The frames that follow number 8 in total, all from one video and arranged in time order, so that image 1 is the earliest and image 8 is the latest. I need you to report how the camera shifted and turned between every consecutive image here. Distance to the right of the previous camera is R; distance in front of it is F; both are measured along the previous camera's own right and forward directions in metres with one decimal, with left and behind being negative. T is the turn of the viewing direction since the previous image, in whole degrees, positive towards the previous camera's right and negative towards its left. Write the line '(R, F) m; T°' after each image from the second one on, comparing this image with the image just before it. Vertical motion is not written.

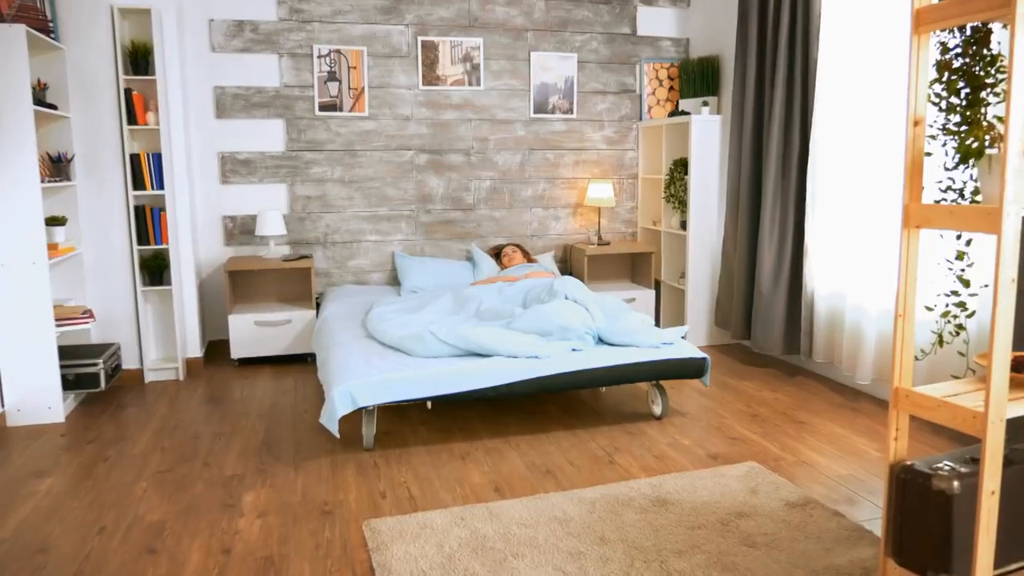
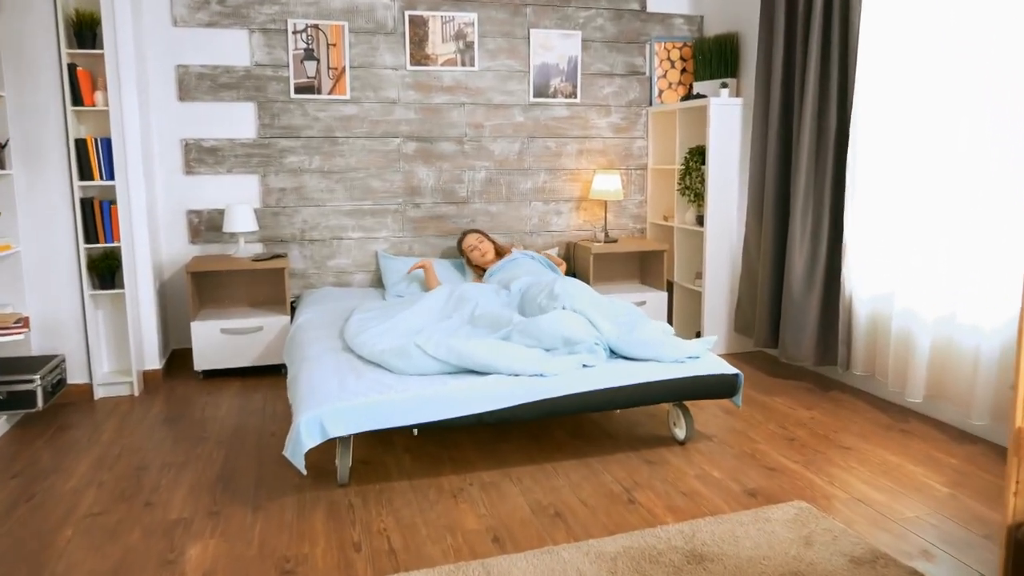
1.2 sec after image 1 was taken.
(0.0, +0.5) m; 0°
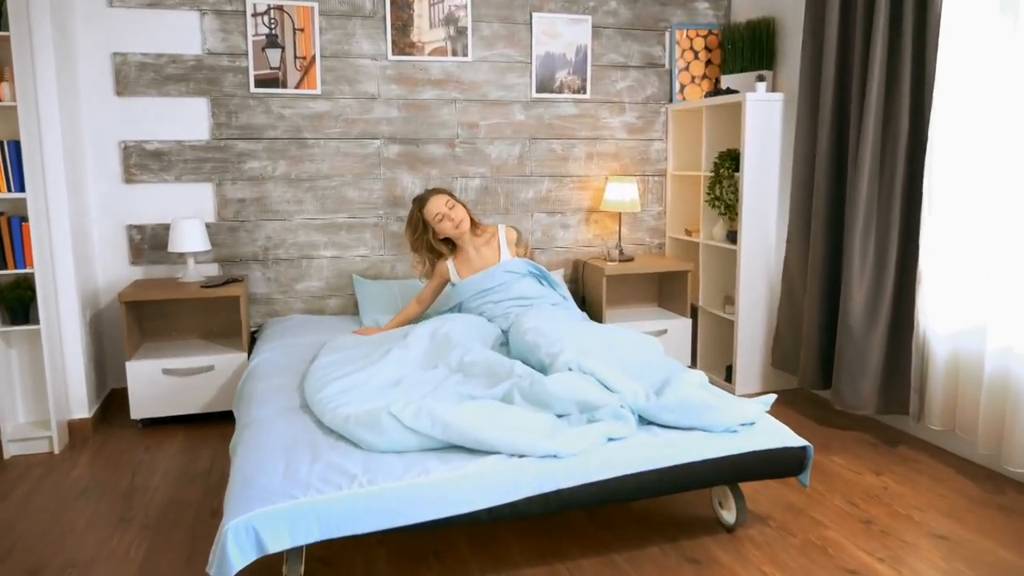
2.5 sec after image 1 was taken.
(0.0, +0.7) m; 0°
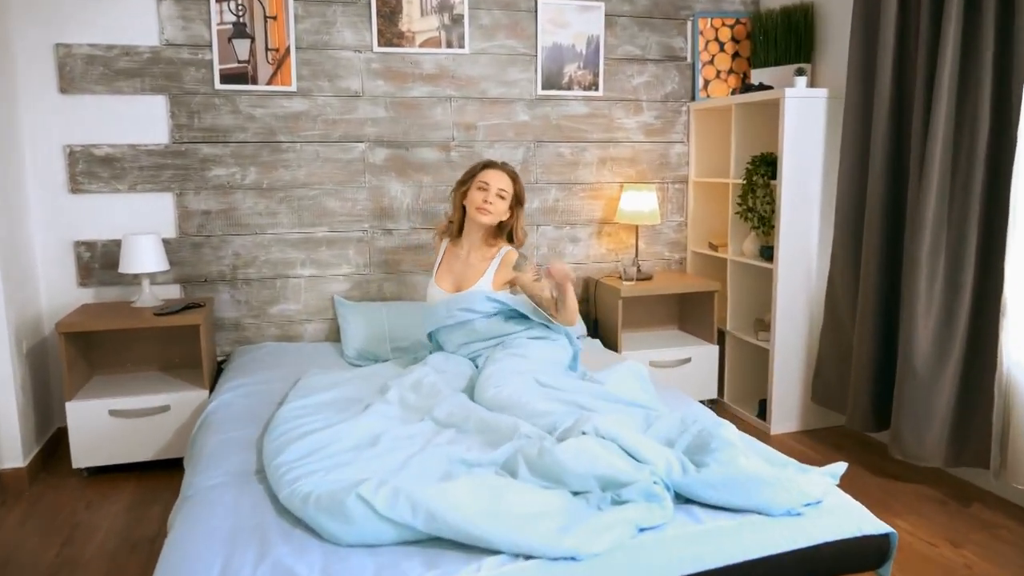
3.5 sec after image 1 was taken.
(0.0, +0.5) m; 0°
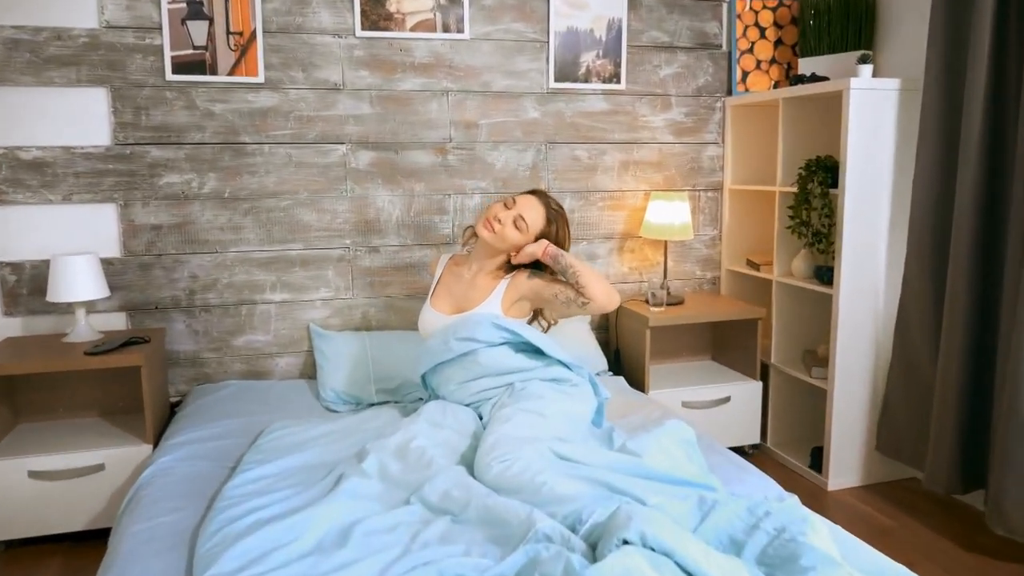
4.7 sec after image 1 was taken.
(0.0, +0.5) m; 0°
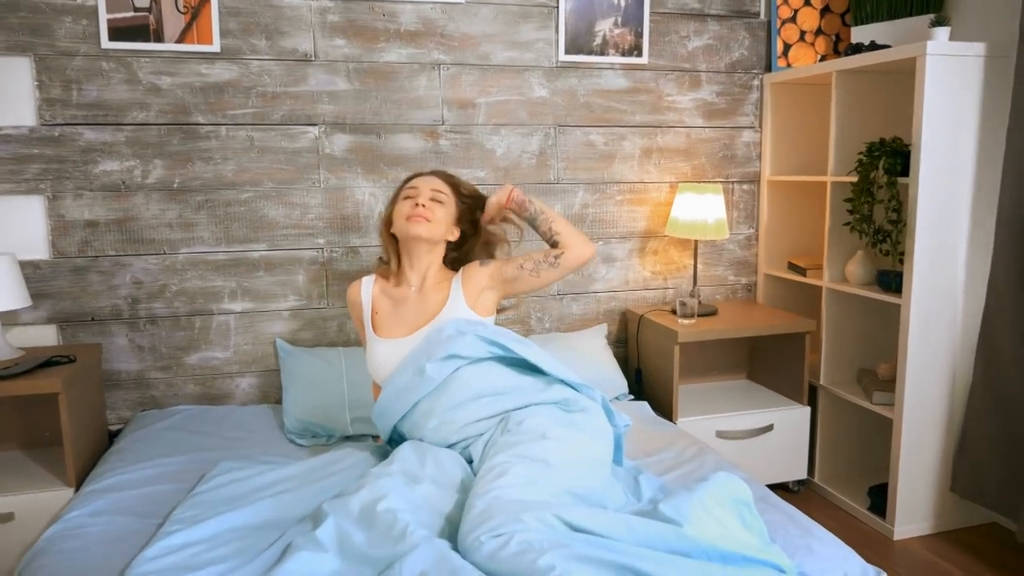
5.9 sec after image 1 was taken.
(0.0, +0.4) m; -1°
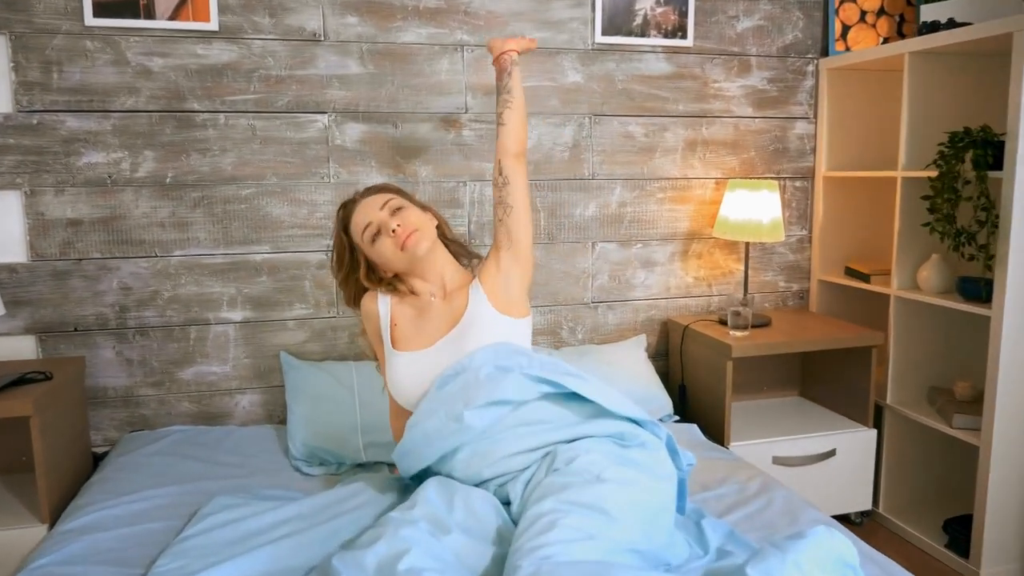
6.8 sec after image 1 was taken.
(-0.1, +0.3) m; -1°
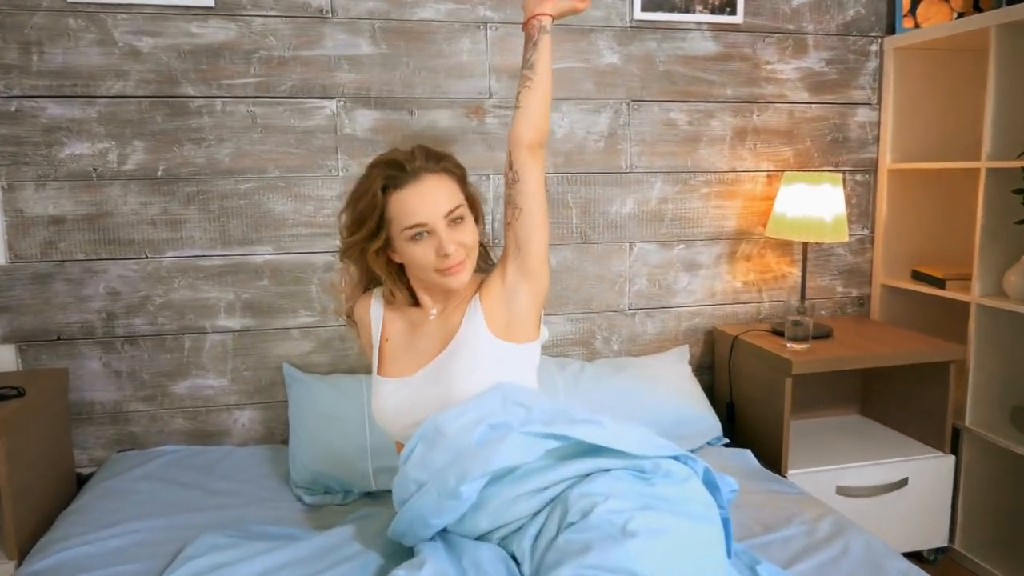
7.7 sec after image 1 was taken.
(0.0, +0.2) m; -2°
